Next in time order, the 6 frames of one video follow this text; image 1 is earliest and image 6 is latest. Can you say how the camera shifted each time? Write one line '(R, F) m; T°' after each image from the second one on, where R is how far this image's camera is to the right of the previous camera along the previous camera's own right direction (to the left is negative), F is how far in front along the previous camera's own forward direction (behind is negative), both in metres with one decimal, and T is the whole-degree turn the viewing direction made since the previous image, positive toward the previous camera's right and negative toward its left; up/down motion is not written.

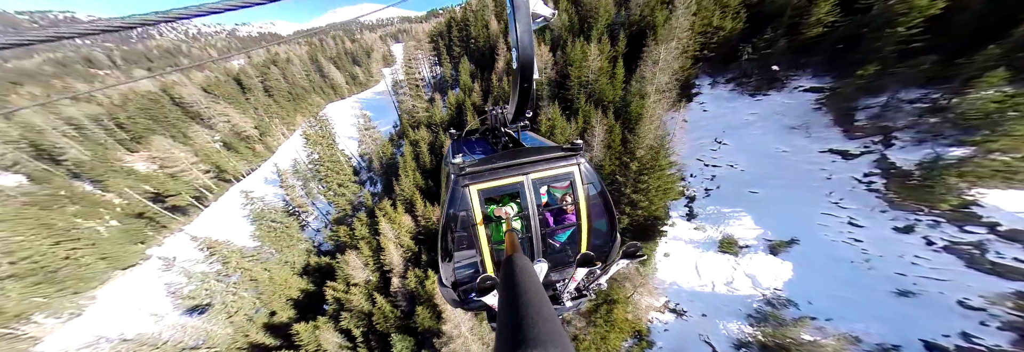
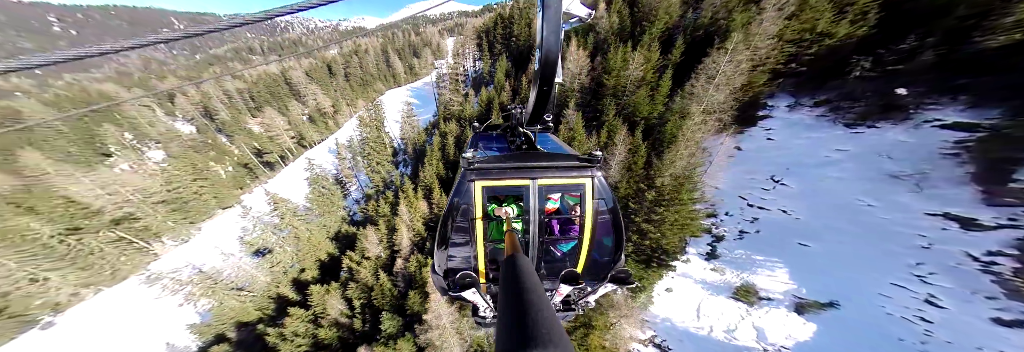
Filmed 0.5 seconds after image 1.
(+2.1, +0.2) m; -12°
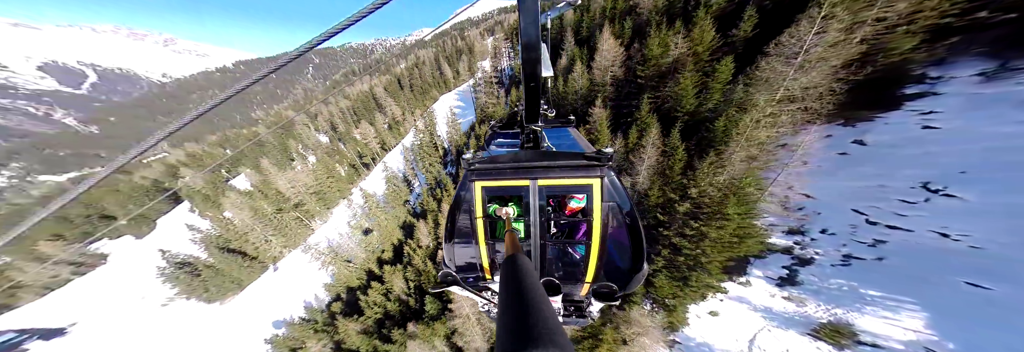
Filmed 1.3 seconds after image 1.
(+3.4, -0.3) m; -19°
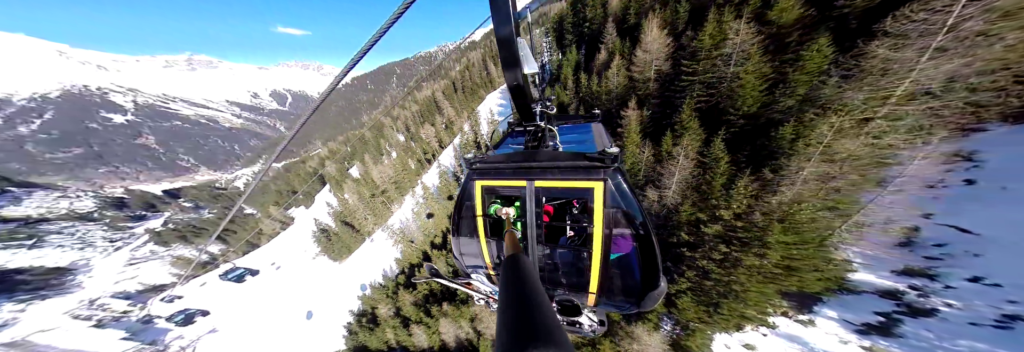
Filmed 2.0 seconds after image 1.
(+3.2, -0.3) m; -18°
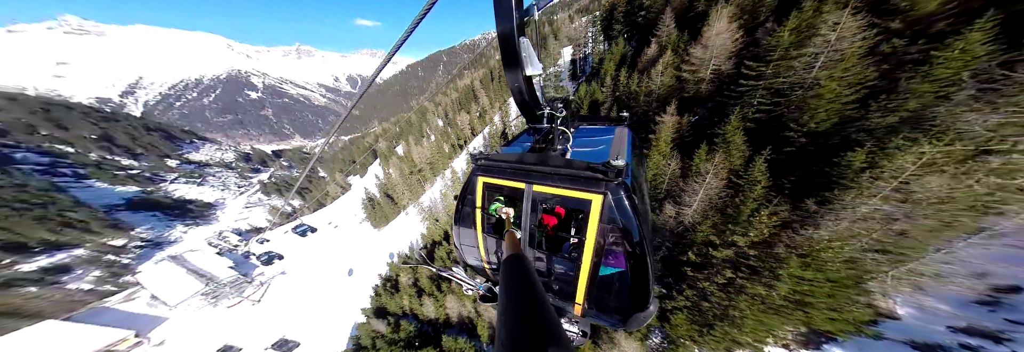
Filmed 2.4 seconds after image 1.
(+2.2, +0.1) m; -12°
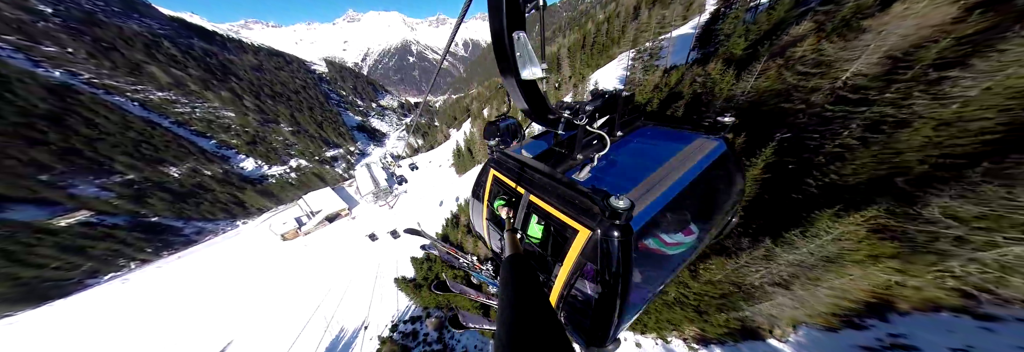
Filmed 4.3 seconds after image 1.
(+5.8, +1.2) m; -30°
